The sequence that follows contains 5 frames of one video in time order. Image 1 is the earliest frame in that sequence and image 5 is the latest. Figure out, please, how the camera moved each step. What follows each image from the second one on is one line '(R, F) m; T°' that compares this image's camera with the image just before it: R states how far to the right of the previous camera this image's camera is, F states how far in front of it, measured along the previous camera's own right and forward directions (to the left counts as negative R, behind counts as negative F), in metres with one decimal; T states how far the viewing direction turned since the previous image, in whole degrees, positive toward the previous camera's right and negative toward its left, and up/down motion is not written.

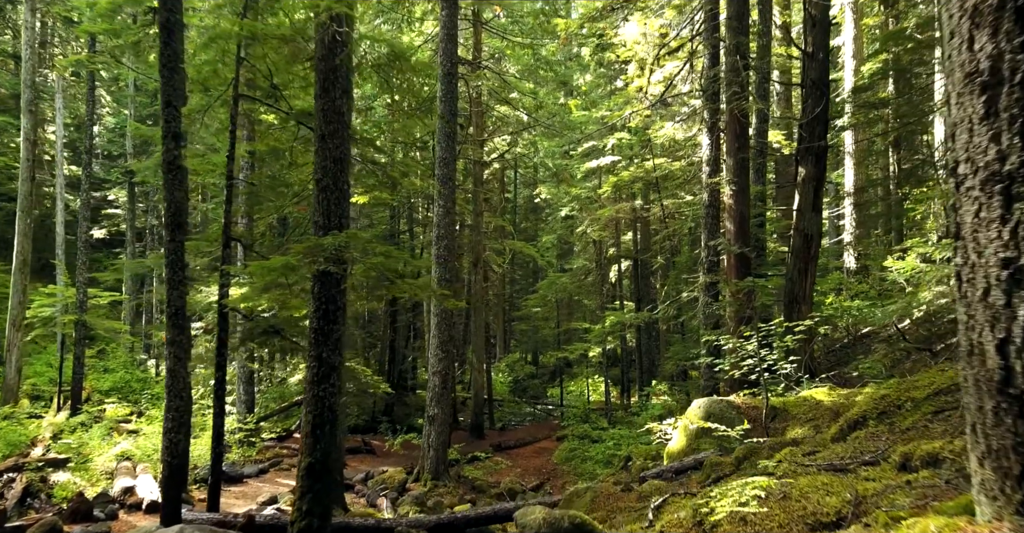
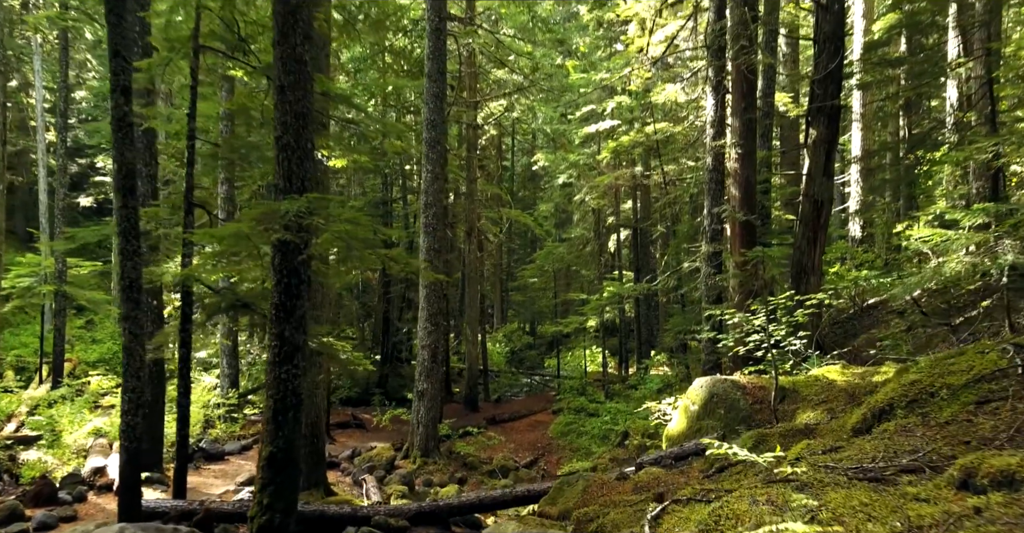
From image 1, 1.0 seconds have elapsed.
(+0.1, +0.8) m; 0°
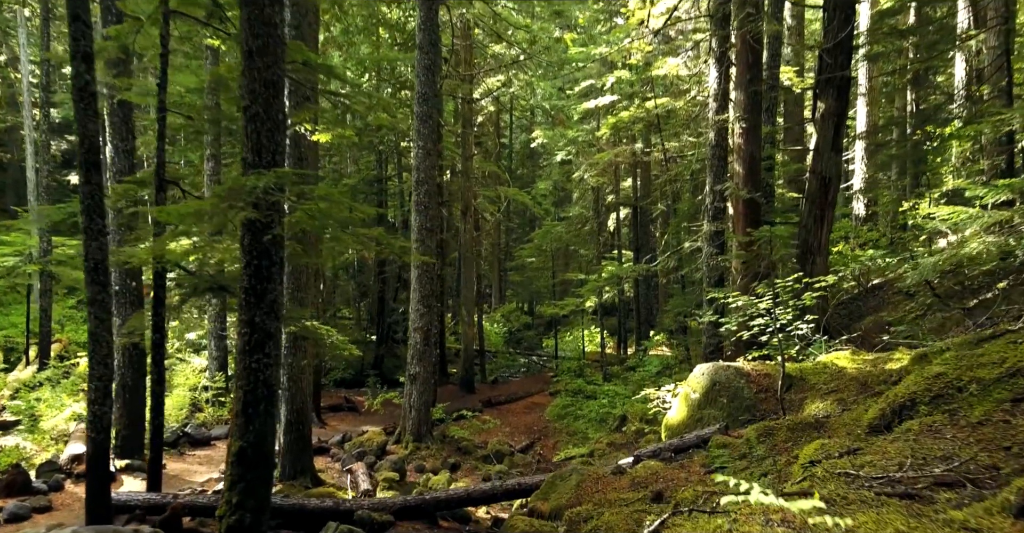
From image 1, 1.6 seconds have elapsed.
(+0.1, +0.6) m; 0°
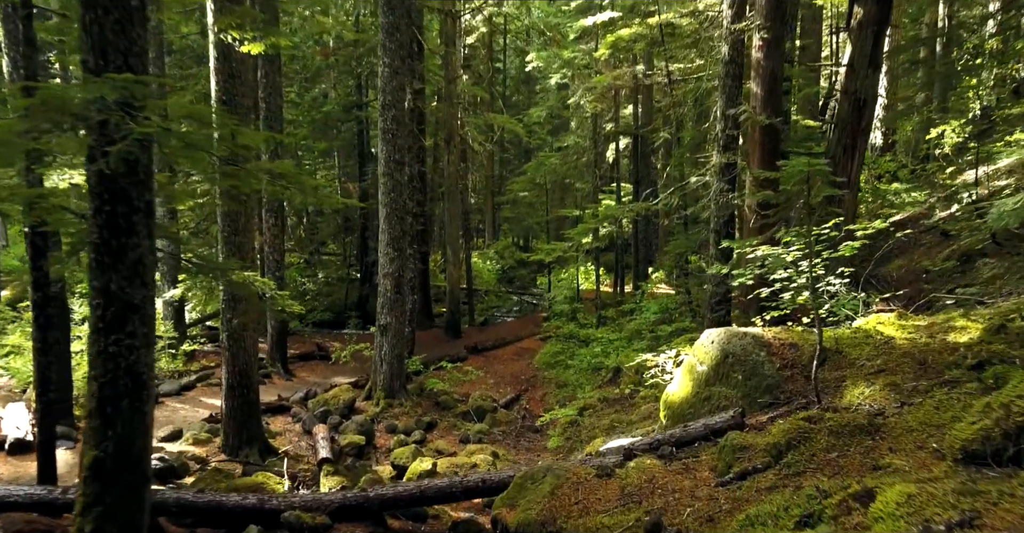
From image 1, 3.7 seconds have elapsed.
(+0.3, +1.9) m; 0°
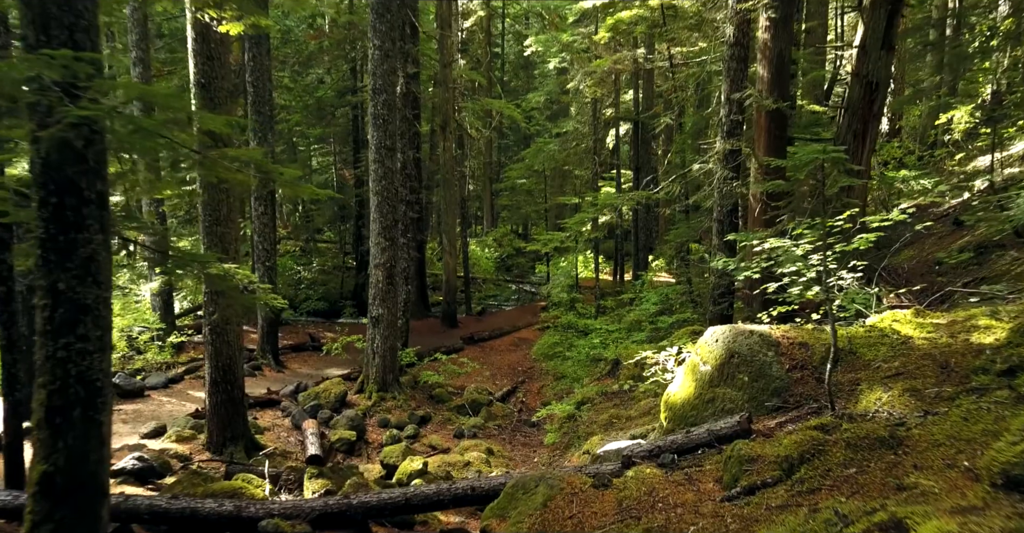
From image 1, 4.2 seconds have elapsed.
(+0.1, +0.5) m; 0°
